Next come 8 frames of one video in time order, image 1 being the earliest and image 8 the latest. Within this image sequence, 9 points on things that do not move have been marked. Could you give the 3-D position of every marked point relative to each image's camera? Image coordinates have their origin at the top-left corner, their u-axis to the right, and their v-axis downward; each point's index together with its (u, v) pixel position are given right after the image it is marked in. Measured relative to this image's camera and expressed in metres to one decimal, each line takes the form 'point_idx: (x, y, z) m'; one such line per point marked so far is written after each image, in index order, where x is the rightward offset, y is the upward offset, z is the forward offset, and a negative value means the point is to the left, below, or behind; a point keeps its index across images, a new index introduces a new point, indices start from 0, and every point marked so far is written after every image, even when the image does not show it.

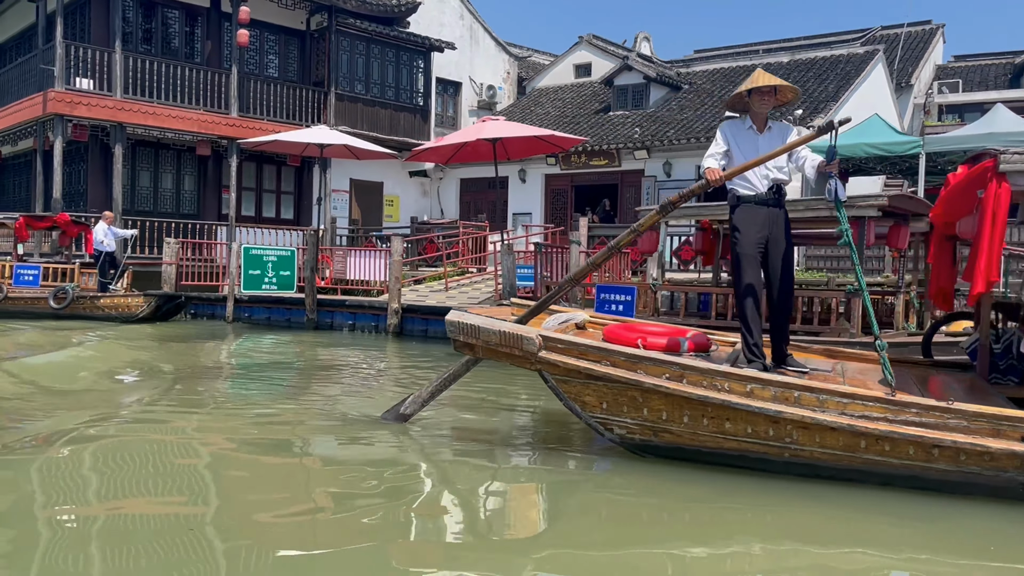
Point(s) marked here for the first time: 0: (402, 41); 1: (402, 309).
0: (-2.7, +6.1, +19.4) m
1: (-1.6, -0.3, +11.4) m
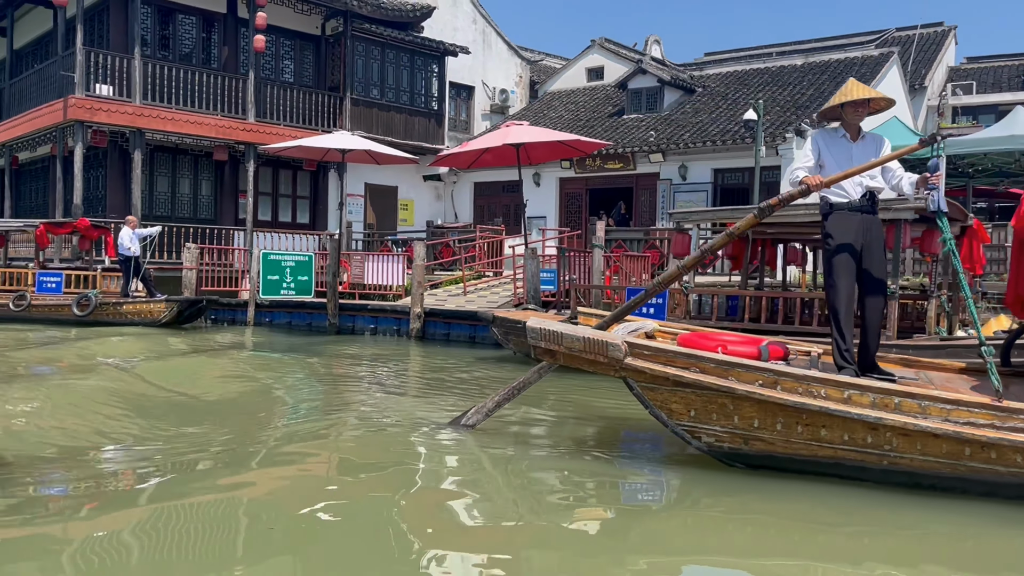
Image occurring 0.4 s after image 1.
0: (-2.4, +6.0, +19.5) m
1: (-1.3, -0.4, +11.4) m
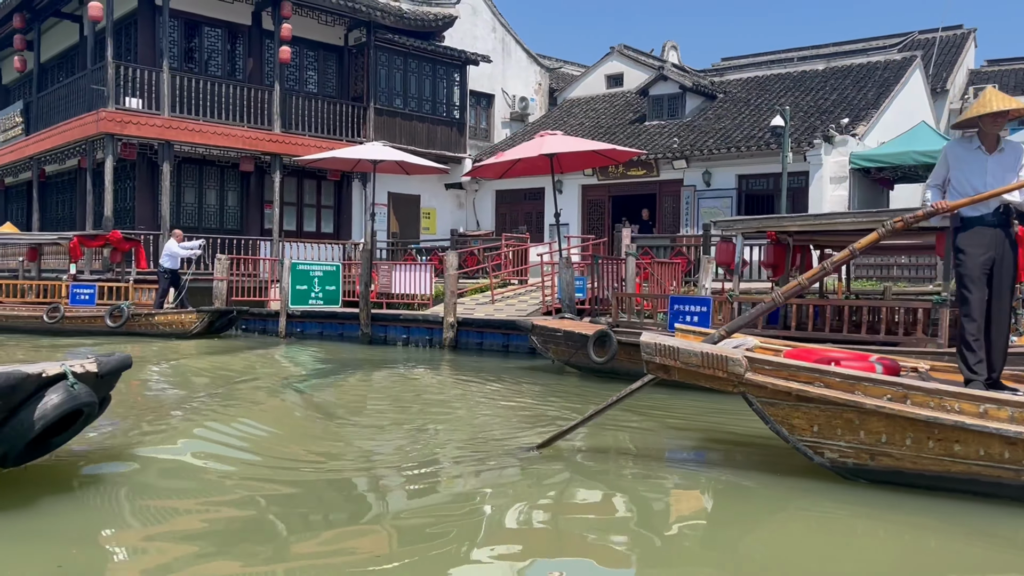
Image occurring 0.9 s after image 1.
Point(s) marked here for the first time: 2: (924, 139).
0: (-1.8, +5.8, +19.6) m
1: (-0.8, -0.5, +11.4) m
2: (+7.0, +2.5, +13.4) m
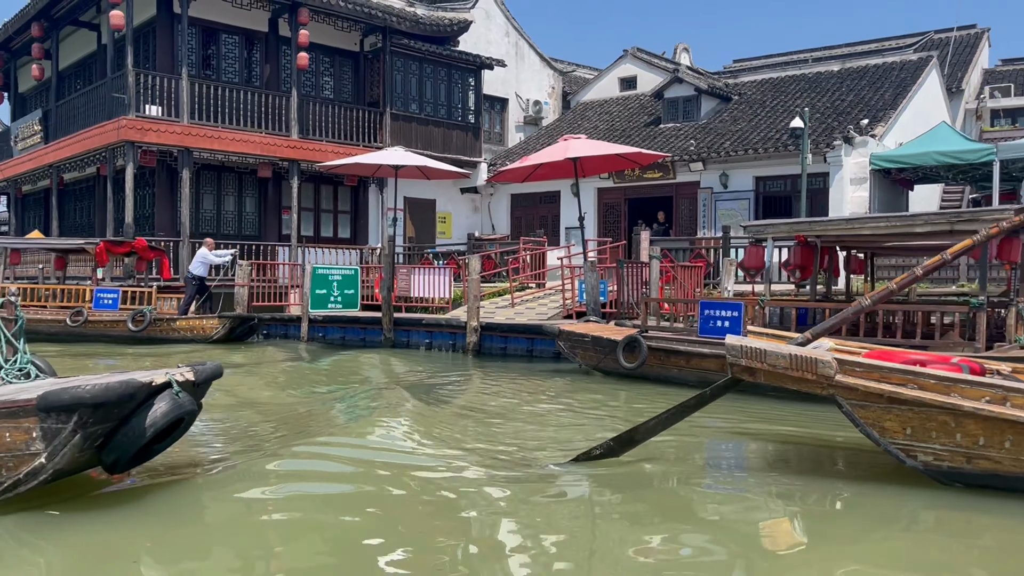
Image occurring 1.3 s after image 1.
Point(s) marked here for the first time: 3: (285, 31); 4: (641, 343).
0: (-1.5, +5.7, +19.6) m
1: (-0.5, -0.6, +11.4) m
2: (+7.3, +2.5, +13.4) m
3: (-5.0, +5.7, +17.6) m
4: (+1.5, -0.6, +8.7) m
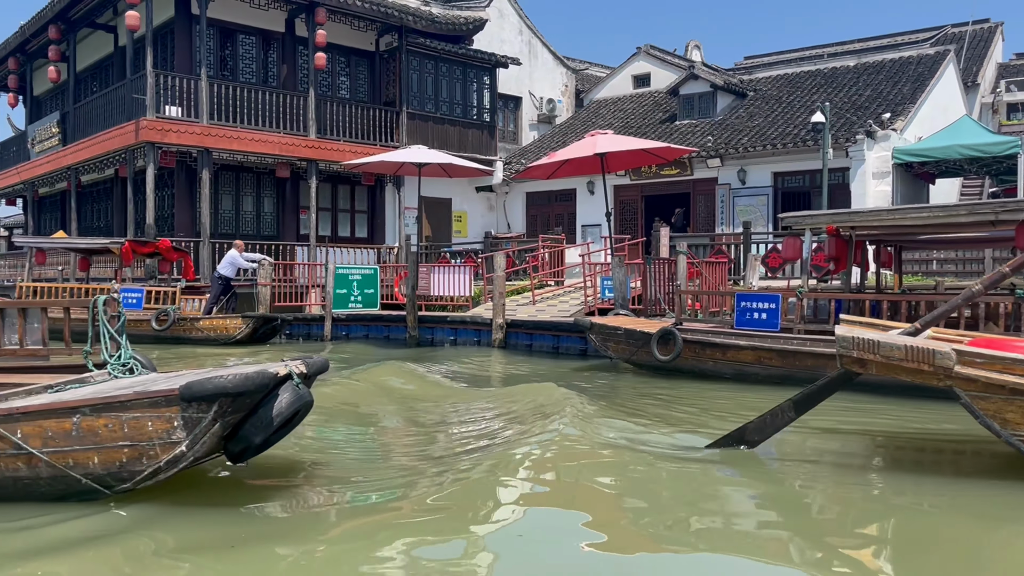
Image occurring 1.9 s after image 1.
0: (-1.1, +5.7, +19.6) m
1: (-0.1, -0.5, +11.4) m
2: (+7.7, +2.6, +13.3) m
3: (-4.7, +5.7, +17.6) m
4: (+1.8, -0.5, +8.7) m
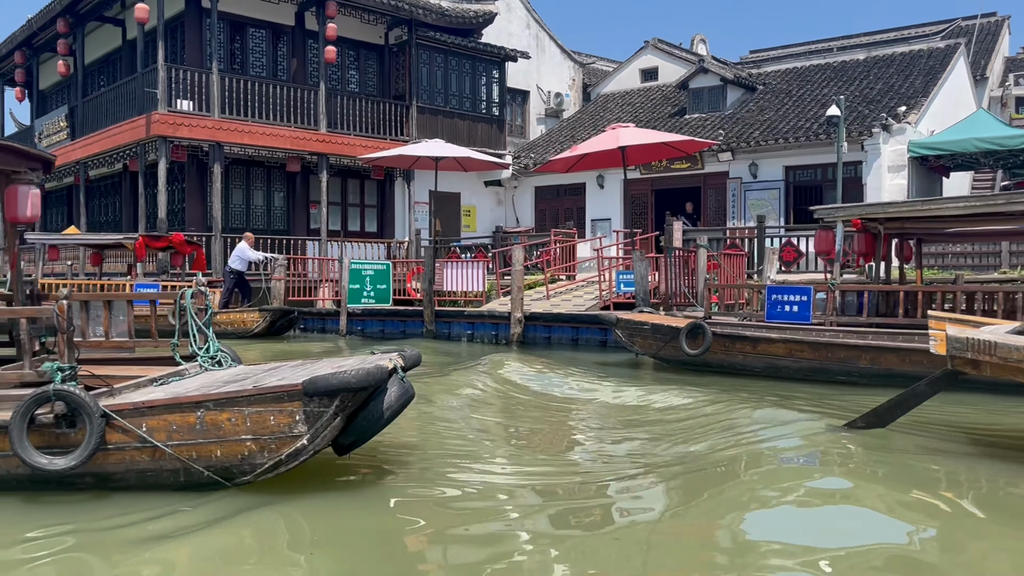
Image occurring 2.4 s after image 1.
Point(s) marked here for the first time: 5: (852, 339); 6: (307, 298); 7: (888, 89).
0: (-0.8, +5.8, +19.6) m
1: (+0.2, -0.4, +11.4) m
2: (+7.9, +2.7, +13.3) m
3: (-4.4, +5.9, +17.6) m
4: (+2.1, -0.5, +8.7) m
5: (+3.6, -0.6, +8.2) m
6: (-3.8, -0.2, +14.5) m
7: (+8.4, +4.4, +17.7) m
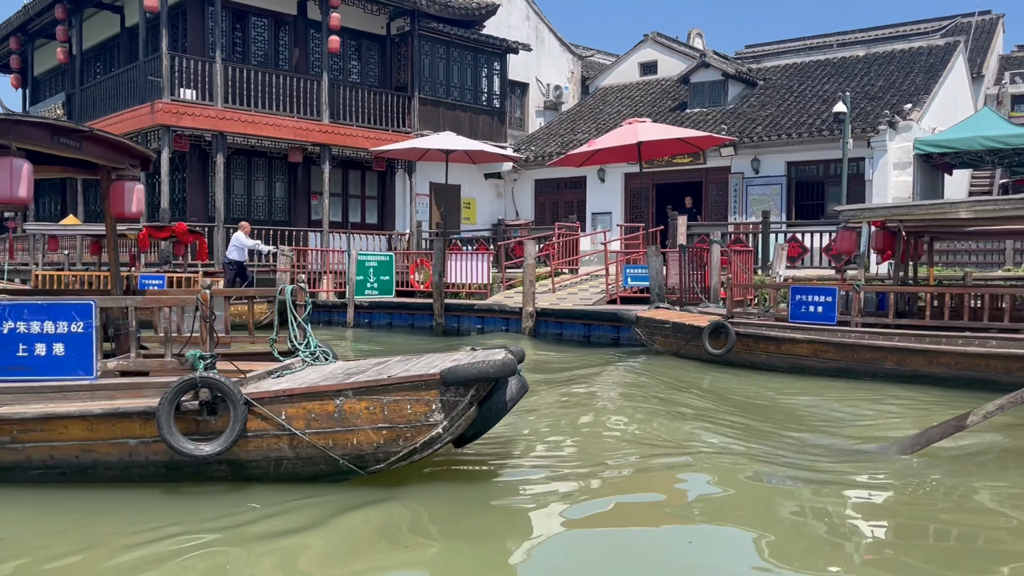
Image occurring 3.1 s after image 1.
0: (-0.8, +6.0, +19.5) m
1: (+0.3, -0.3, +11.4) m
2: (+8.1, +2.8, +13.4) m
3: (-4.4, +6.0, +17.4) m
4: (+2.3, -0.4, +8.7) m
5: (+3.8, -0.5, +8.3) m
6: (-3.7, 0.0, +14.5) m
7: (+8.5, +4.5, +17.8) m
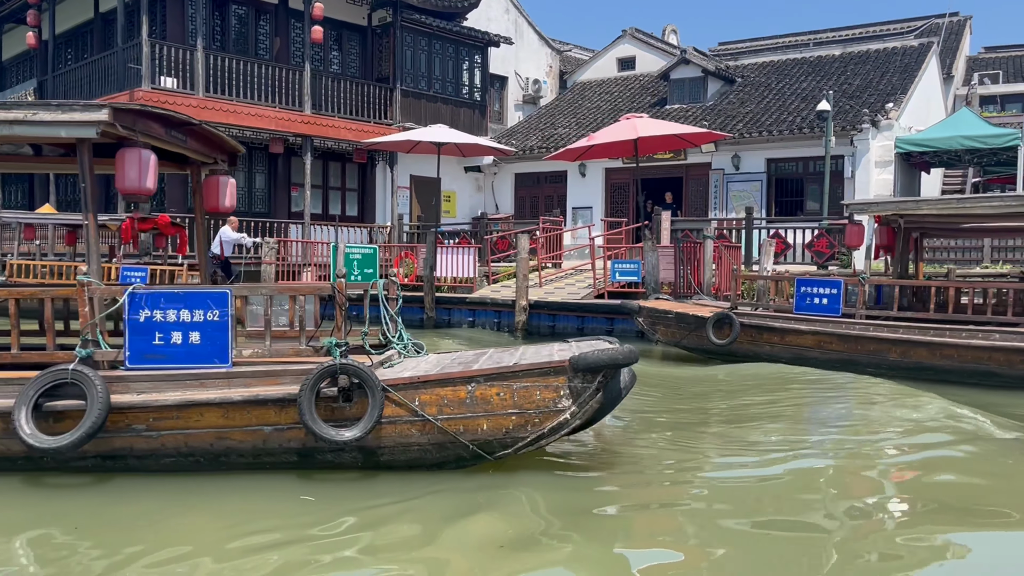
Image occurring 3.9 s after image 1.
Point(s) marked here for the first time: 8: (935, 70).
0: (-1.2, +6.2, +19.4) m
1: (+0.2, -0.3, +11.4) m
2: (+7.9, +2.9, +13.7) m
3: (-4.7, +6.2, +17.1) m
4: (+2.3, -0.4, +8.8) m
5: (+3.8, -0.5, +8.4) m
6: (-3.9, +0.1, +14.3) m
7: (+8.1, +4.6, +18.1) m
8: (+10.4, +5.3, +19.5) m
